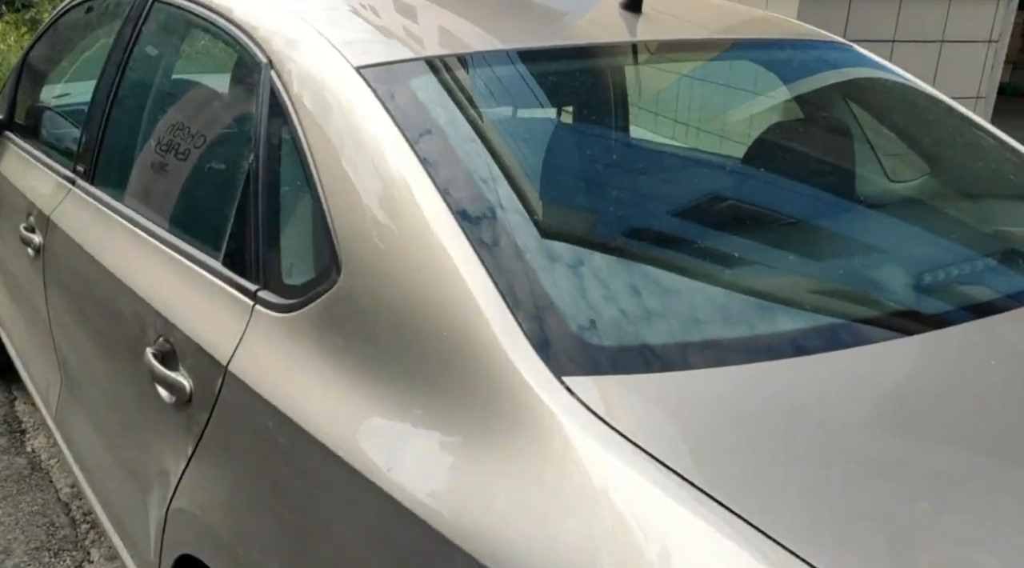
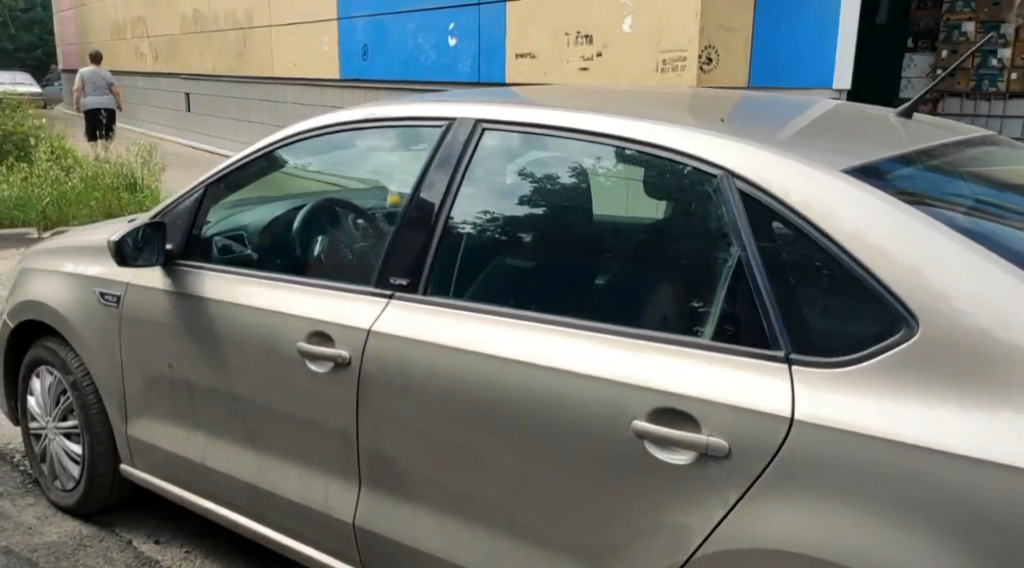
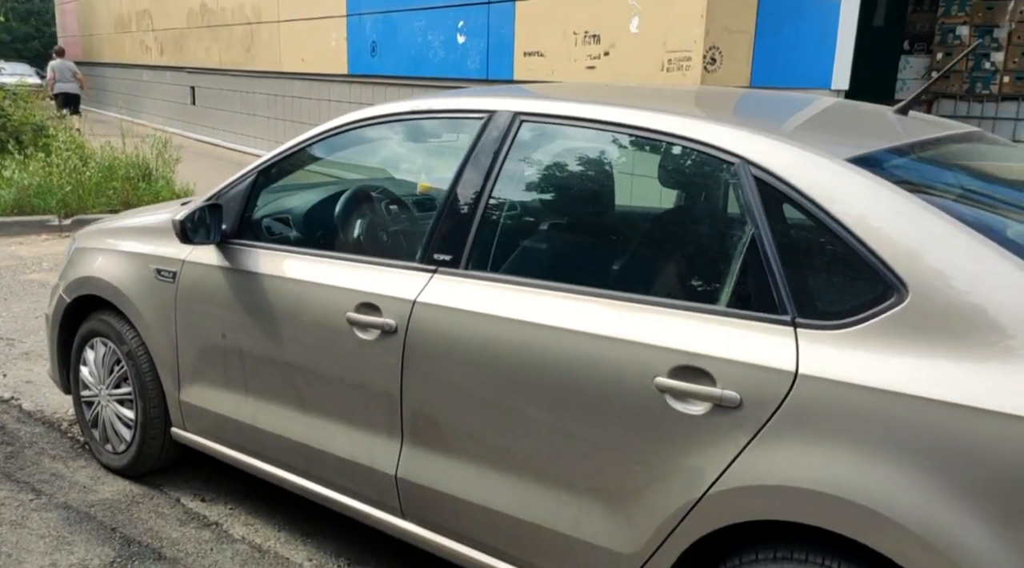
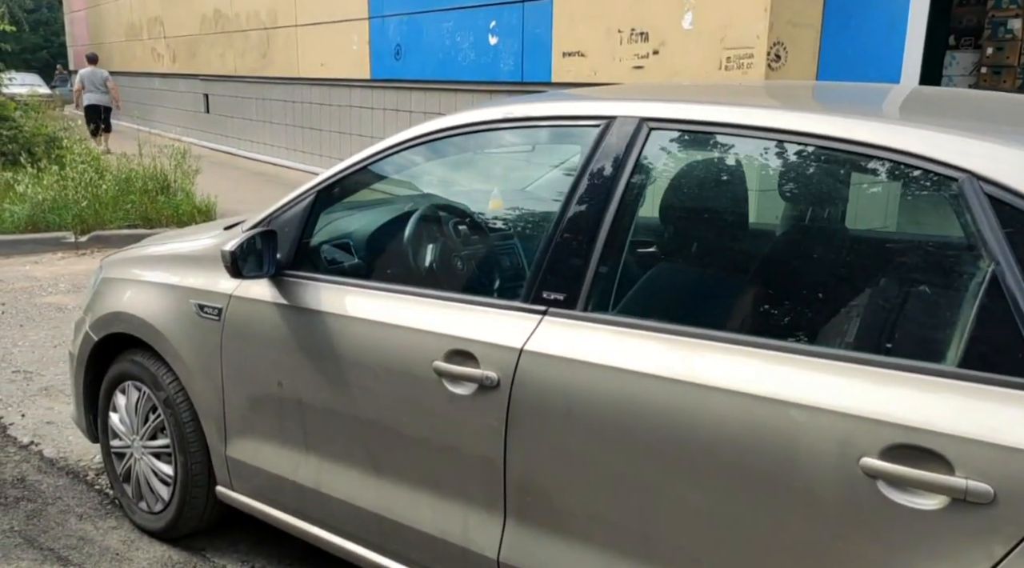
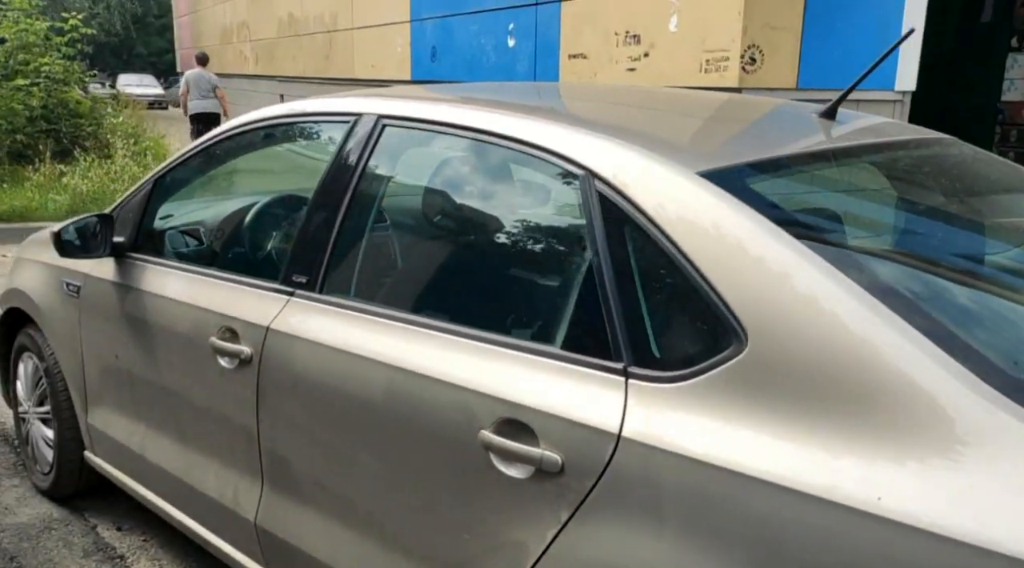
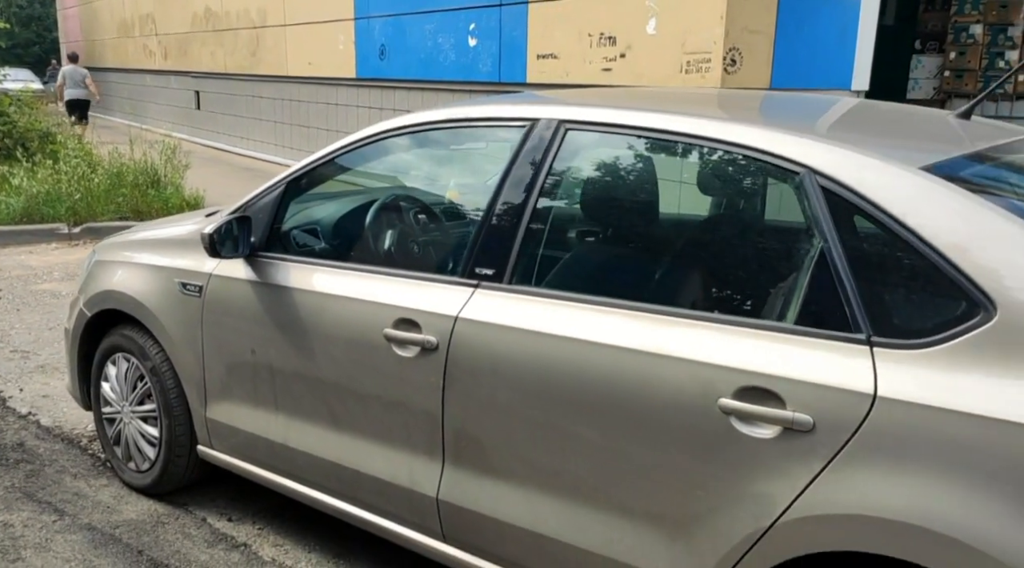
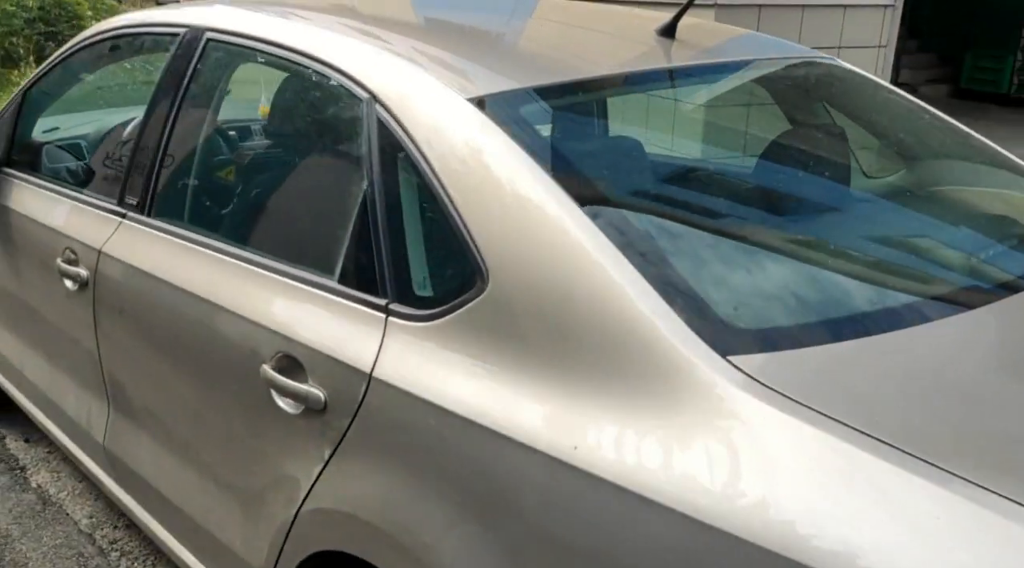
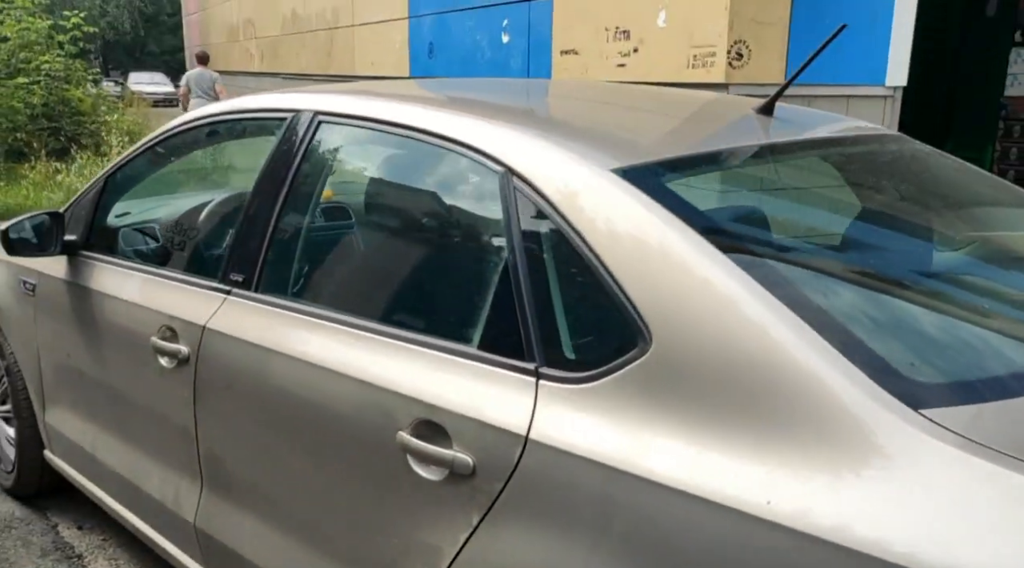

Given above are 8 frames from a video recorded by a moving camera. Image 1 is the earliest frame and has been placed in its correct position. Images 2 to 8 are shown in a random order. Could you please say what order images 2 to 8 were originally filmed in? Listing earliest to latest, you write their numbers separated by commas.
7, 8, 5, 2, 4, 6, 3
